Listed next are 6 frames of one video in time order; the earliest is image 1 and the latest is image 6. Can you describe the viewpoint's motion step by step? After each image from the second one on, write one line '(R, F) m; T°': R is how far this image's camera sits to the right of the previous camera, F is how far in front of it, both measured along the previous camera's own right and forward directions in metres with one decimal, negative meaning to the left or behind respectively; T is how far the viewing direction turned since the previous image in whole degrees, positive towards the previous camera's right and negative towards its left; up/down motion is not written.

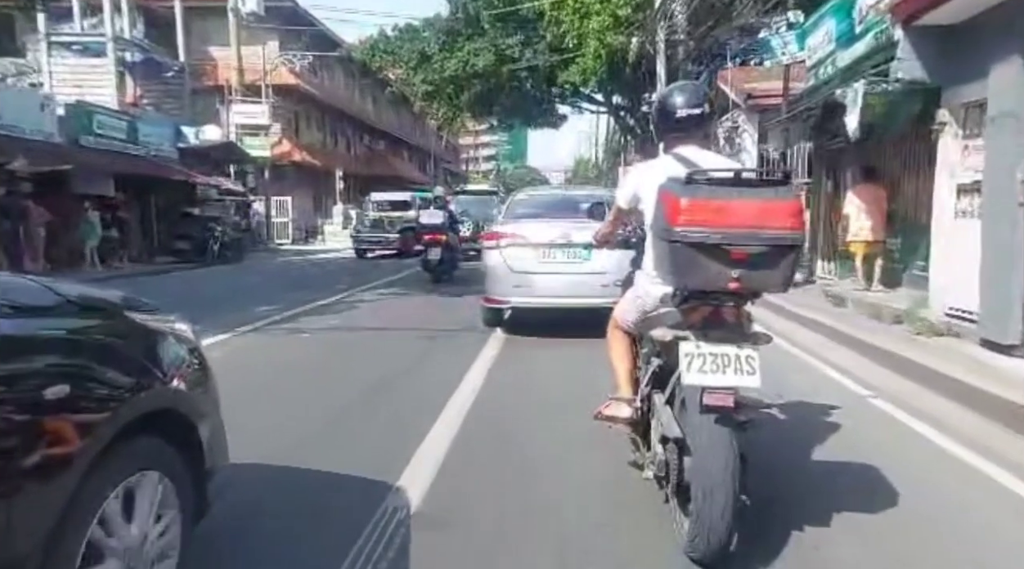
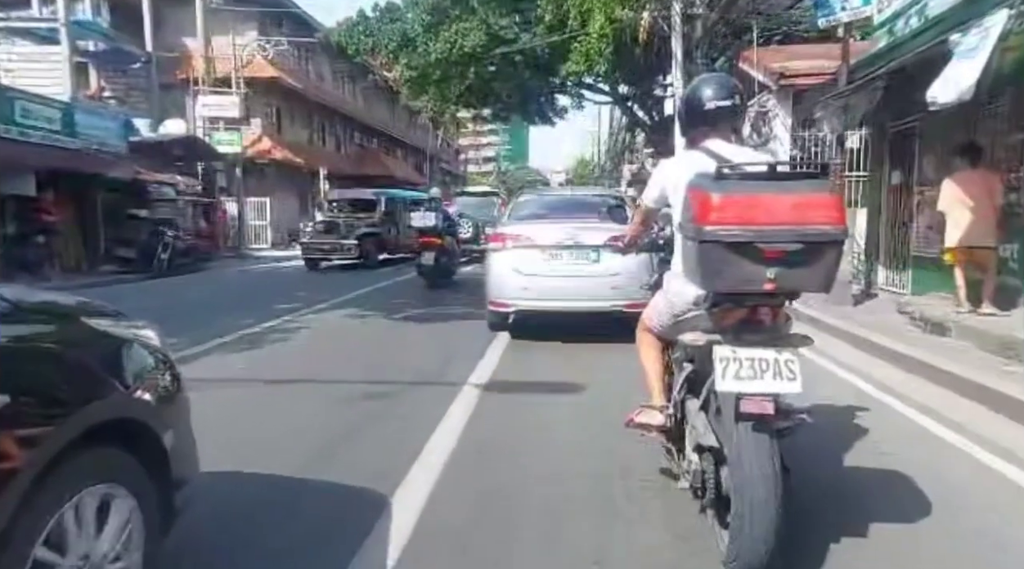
(0.0, +0.6) m; 0°
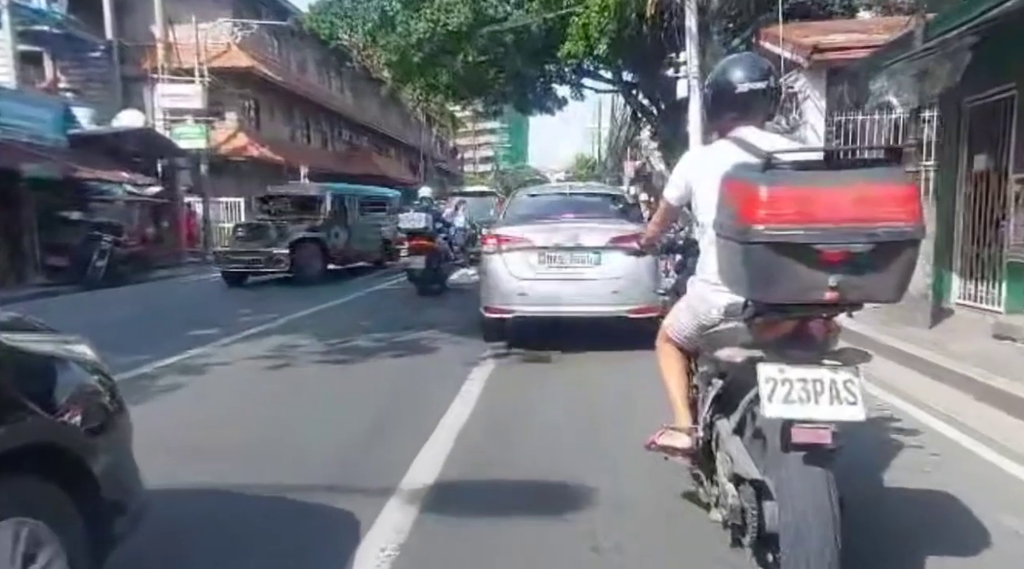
(0.0, +0.6) m; 0°
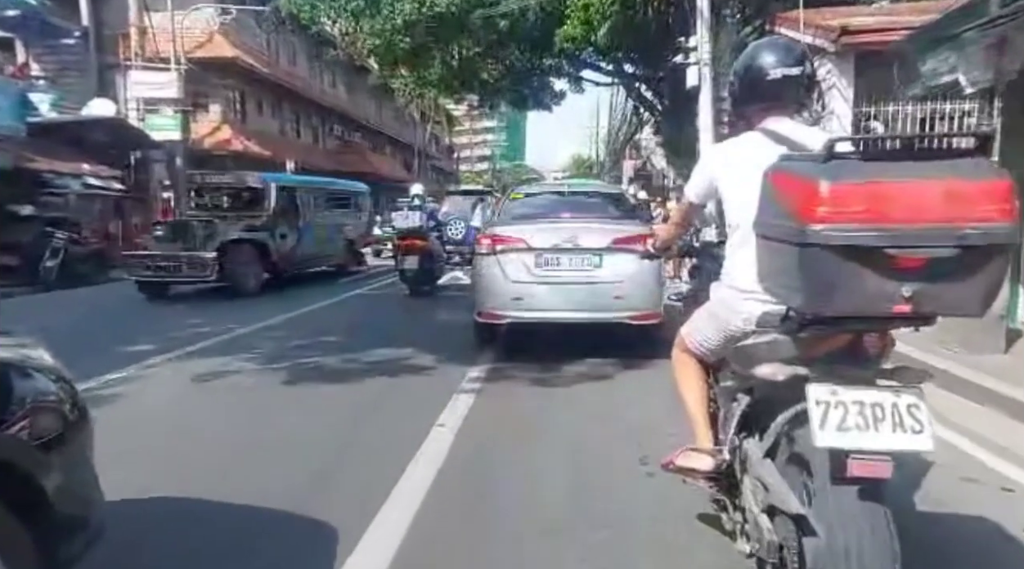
(0.0, +0.4) m; 0°
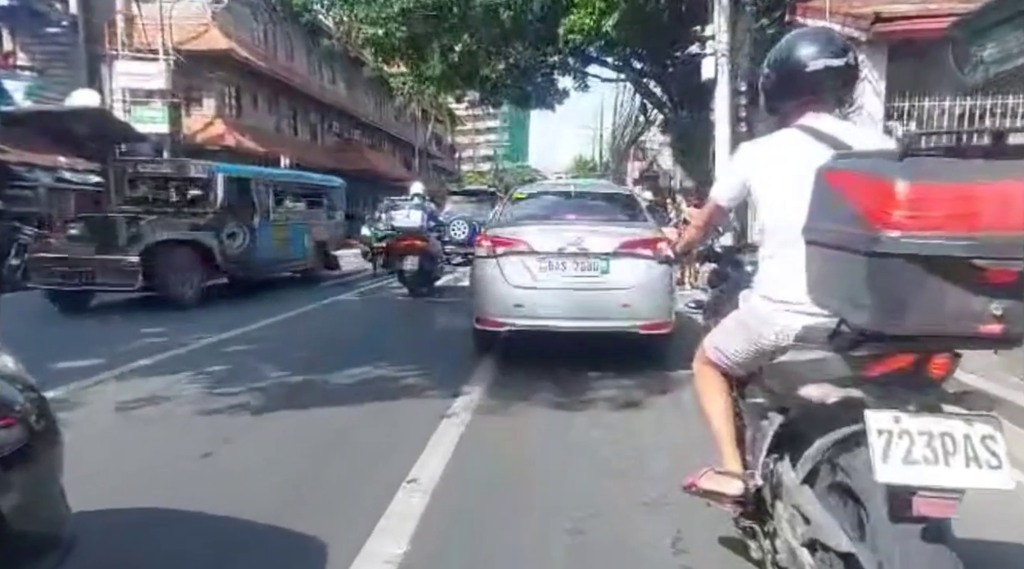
(0.0, +0.3) m; 0°
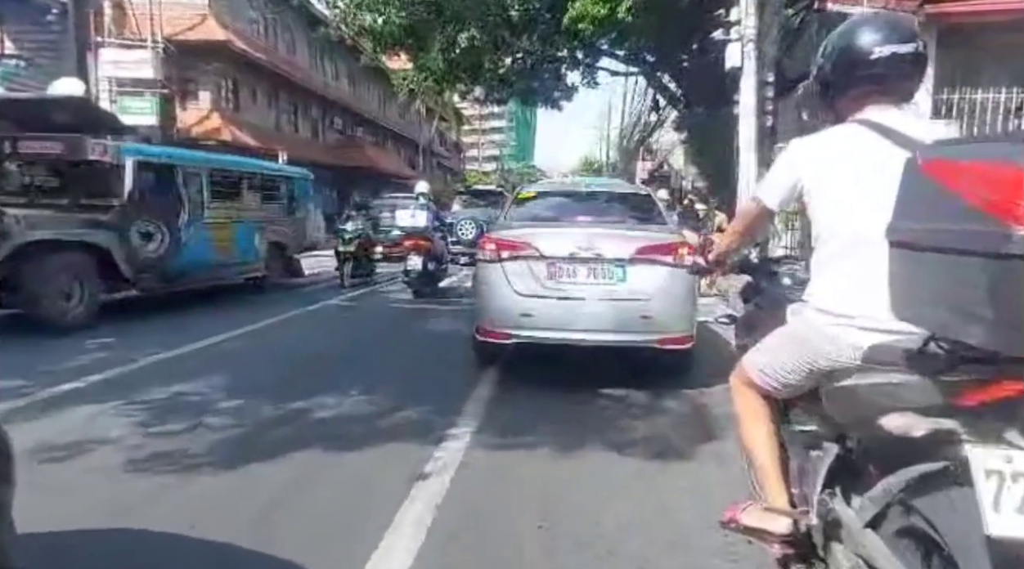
(-0.1, +0.3) m; 0°
